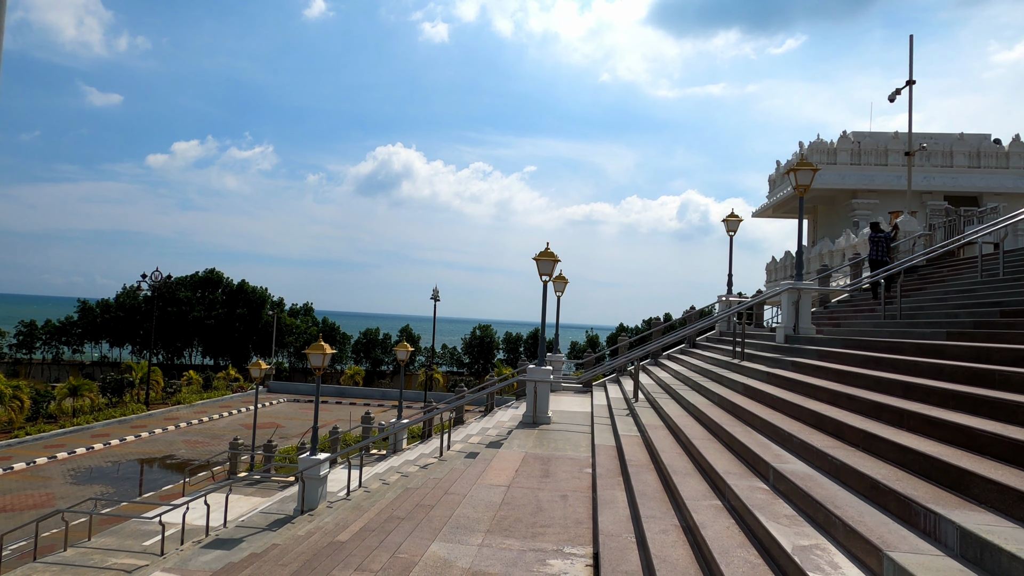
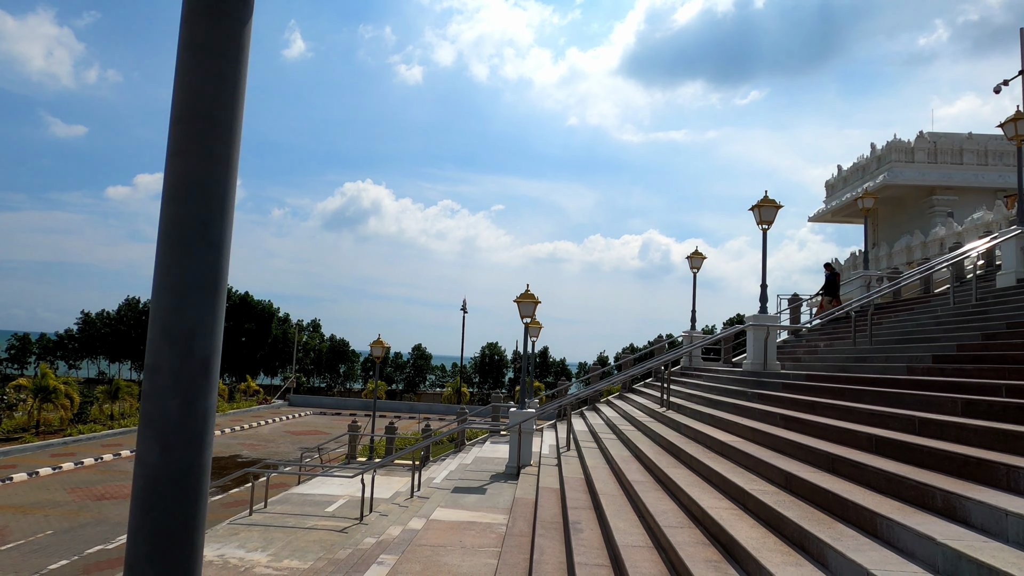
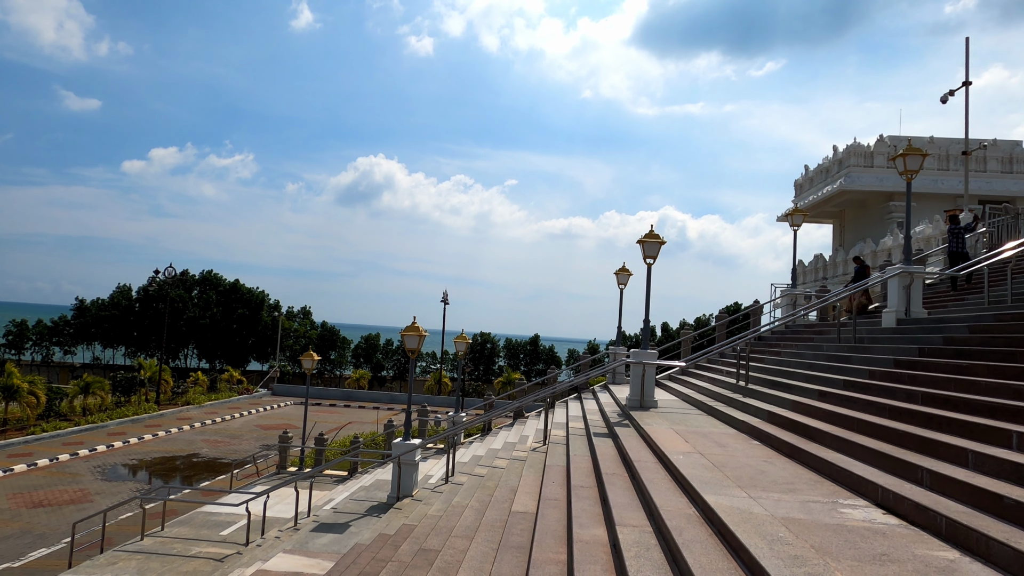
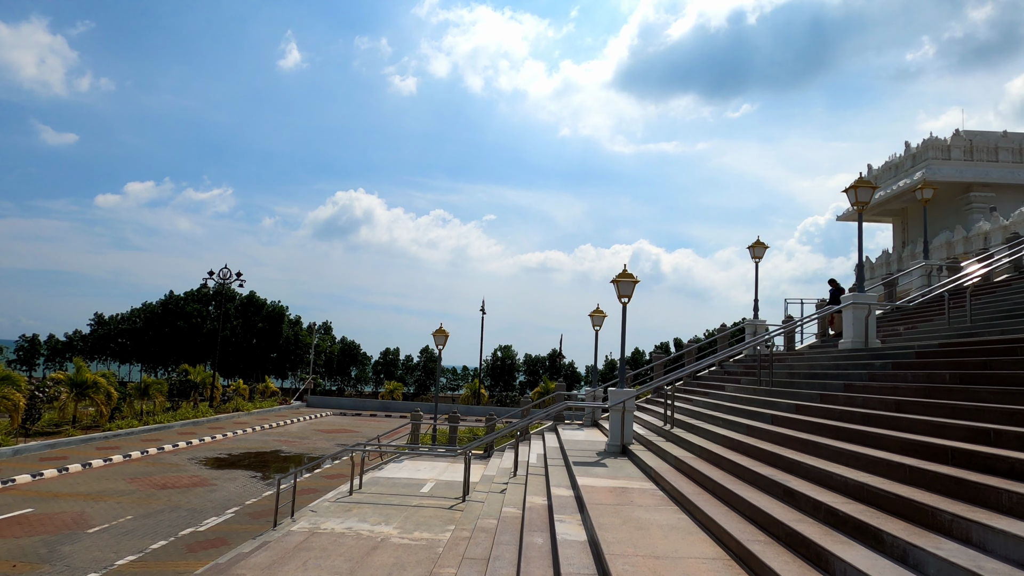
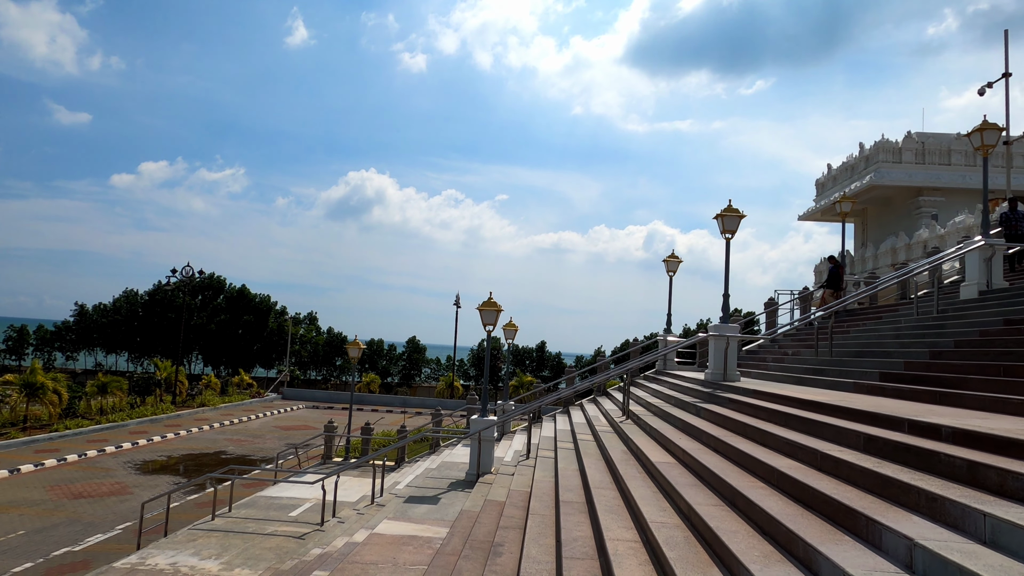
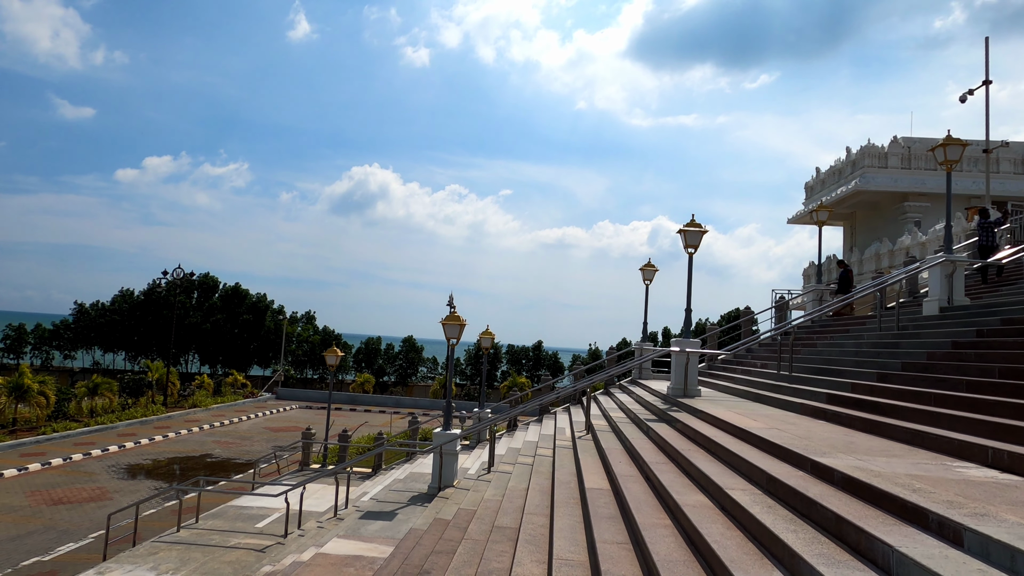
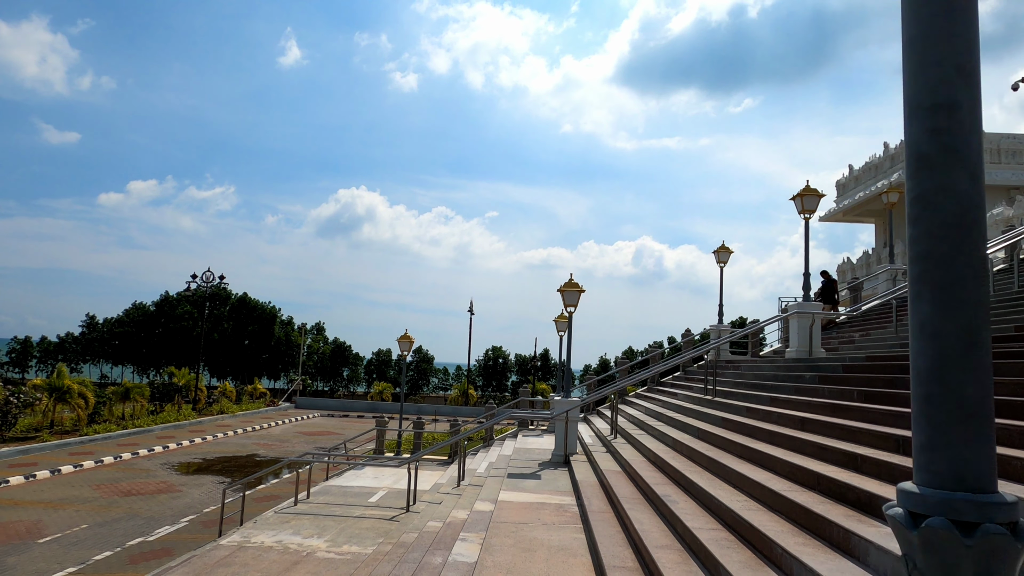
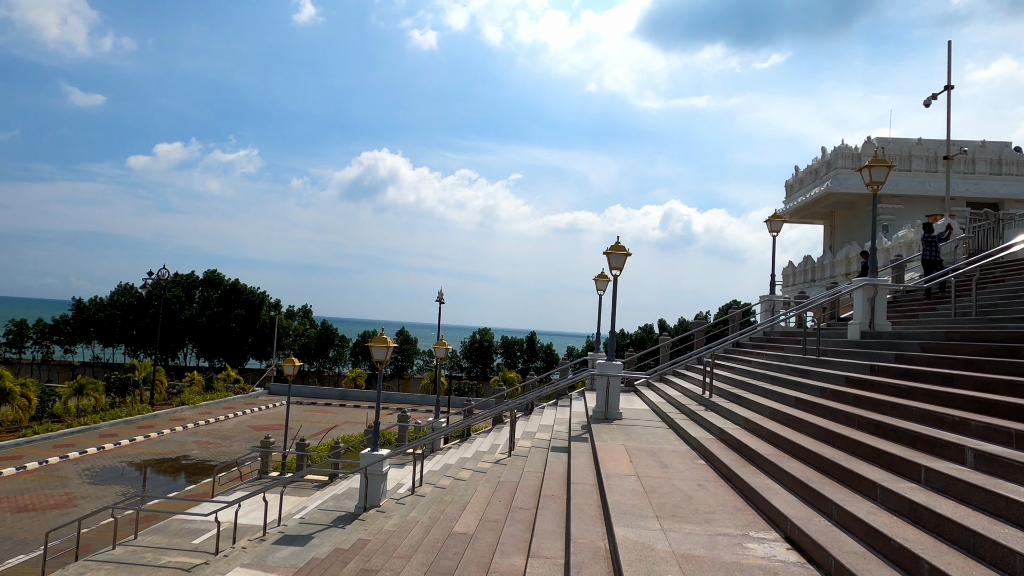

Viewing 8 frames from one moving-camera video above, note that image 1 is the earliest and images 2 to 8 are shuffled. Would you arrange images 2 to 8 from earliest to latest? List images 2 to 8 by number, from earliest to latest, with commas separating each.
8, 3, 6, 5, 2, 7, 4
